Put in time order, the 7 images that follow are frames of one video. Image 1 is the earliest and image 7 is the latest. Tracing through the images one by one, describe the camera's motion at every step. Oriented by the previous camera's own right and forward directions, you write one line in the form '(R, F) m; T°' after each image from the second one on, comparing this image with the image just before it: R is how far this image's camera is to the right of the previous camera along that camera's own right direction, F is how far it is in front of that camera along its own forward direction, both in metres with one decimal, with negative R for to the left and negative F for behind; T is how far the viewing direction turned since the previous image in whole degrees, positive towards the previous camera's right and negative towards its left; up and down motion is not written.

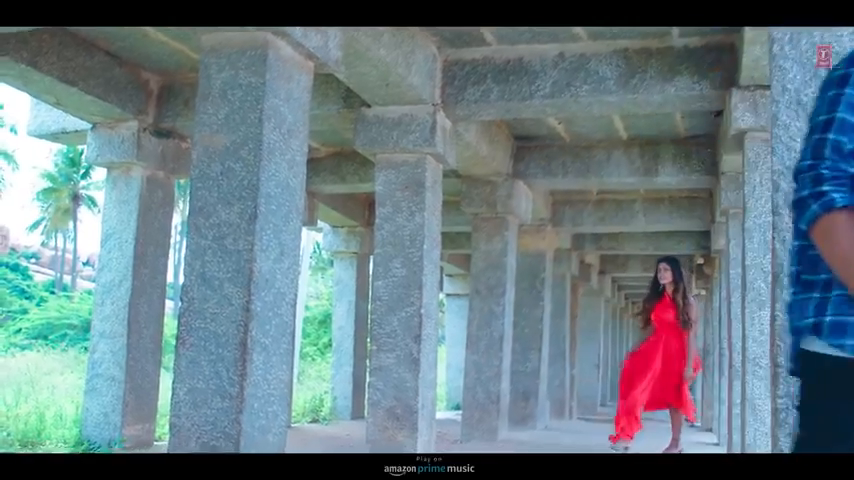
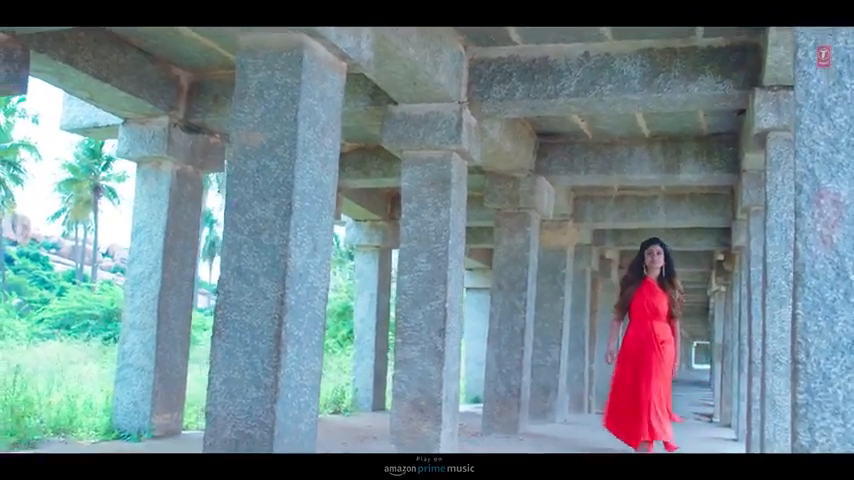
(-0.1, -0.1) m; -1°
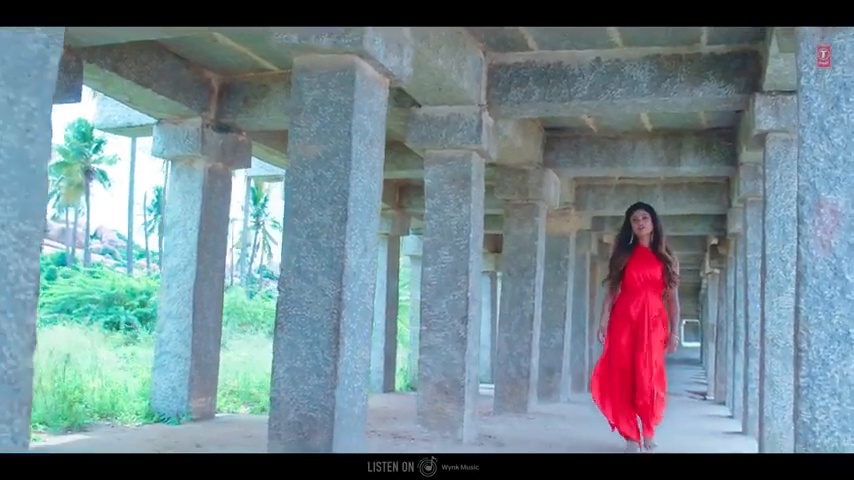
(-0.3, -0.4) m; +1°
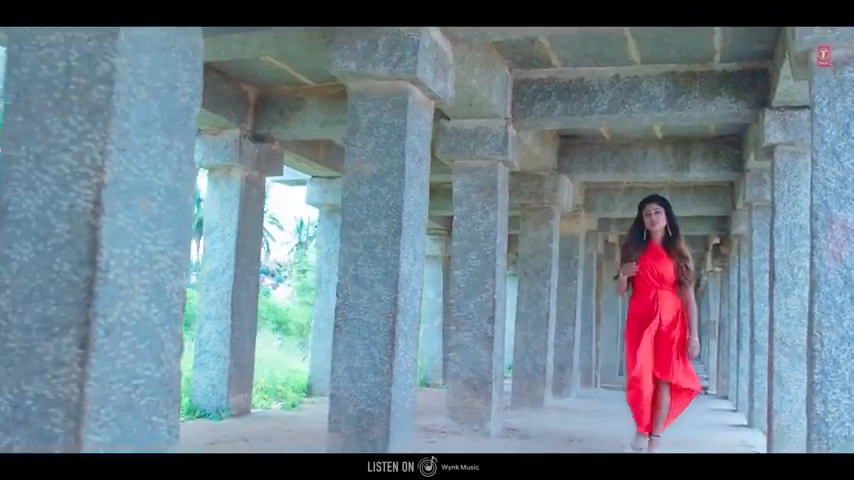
(-0.3, -0.4) m; 0°
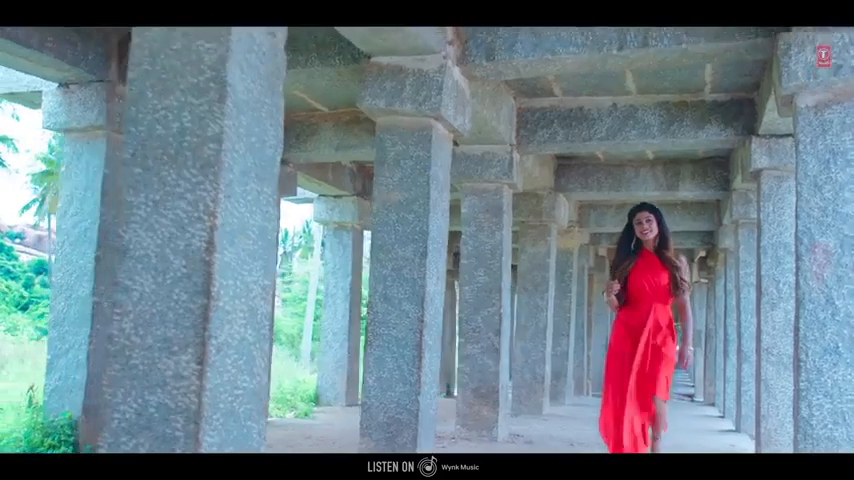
(-0.2, -0.5) m; +1°
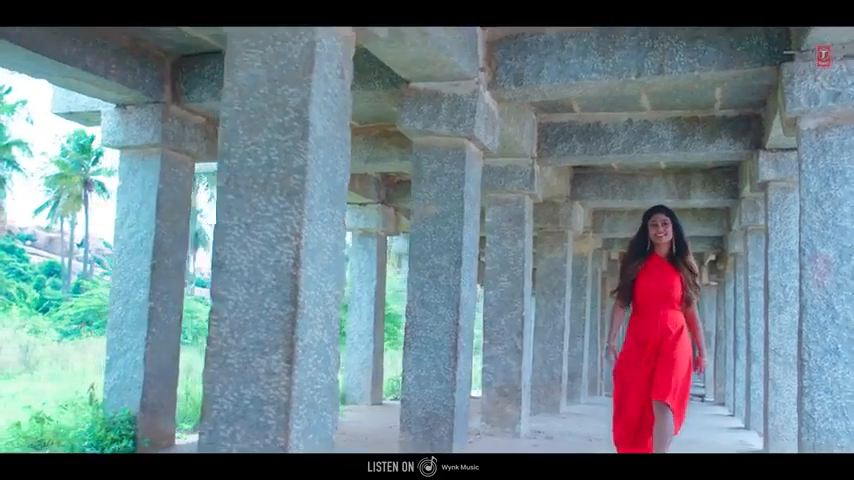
(-0.2, -0.5) m; 0°
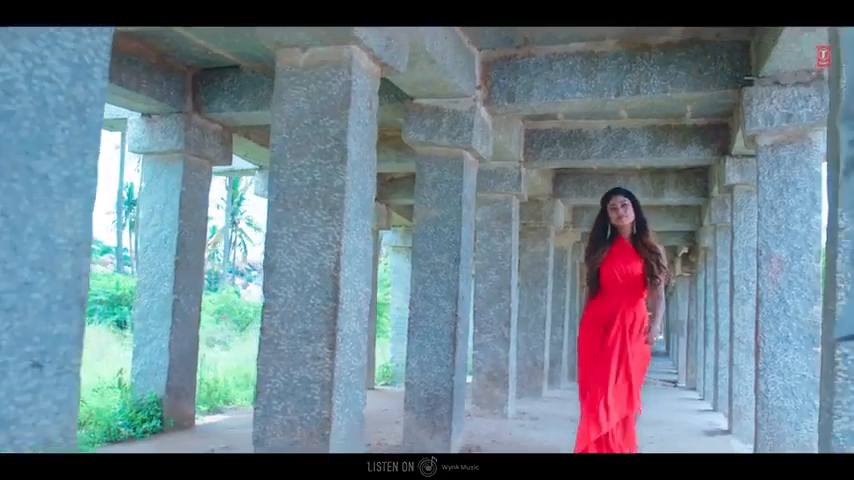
(-0.2, -0.7) m; +2°
